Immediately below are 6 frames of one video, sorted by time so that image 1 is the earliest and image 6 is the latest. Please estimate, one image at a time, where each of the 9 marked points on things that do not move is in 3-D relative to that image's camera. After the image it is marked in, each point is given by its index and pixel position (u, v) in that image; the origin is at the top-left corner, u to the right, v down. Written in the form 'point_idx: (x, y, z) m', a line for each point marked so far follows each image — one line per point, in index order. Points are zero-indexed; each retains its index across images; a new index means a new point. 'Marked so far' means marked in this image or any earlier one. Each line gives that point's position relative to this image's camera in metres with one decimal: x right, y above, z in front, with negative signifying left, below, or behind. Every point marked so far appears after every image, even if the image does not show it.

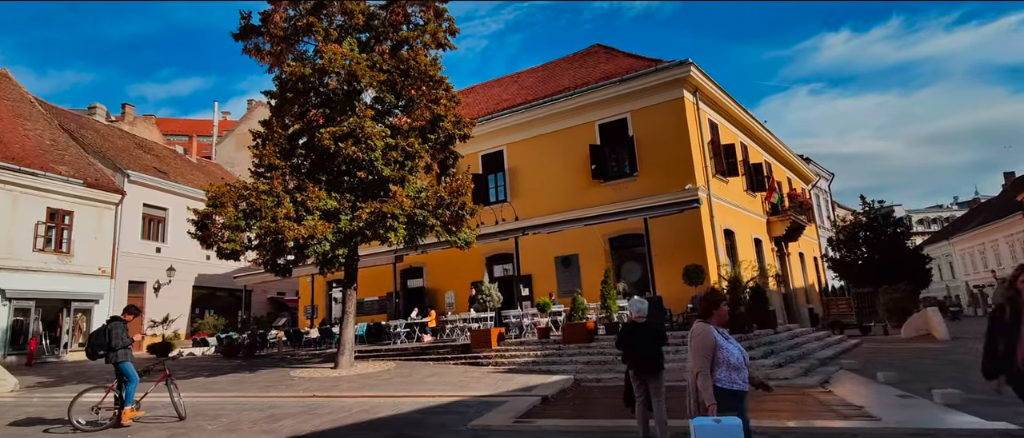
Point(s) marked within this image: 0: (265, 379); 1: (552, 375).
0: (-5.5, -3.6, +11.9) m
1: (+0.8, -3.1, +10.6) m
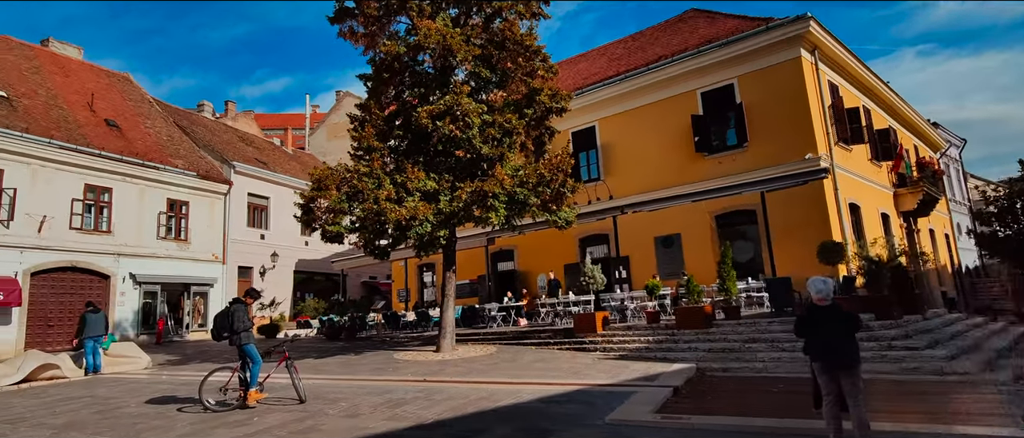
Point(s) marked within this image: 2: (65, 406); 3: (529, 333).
0: (-3.1, -3.2, +11.9) m
1: (+2.9, -2.6, +9.7) m
2: (-6.7, -2.8, +8.0) m
3: (+0.5, -3.0, +13.8) m
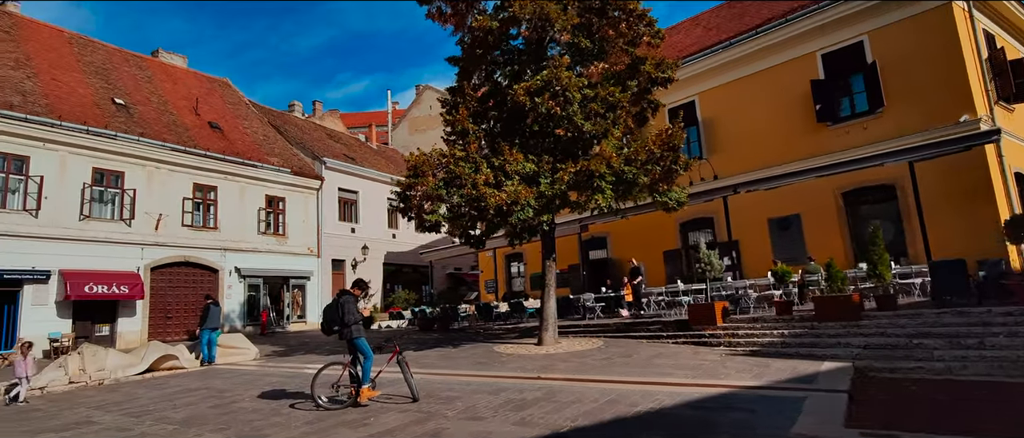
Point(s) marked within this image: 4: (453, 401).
0: (-0.8, -2.9, +11.3) m
1: (+4.8, -2.2, +8.3) m
2: (-4.9, -2.7, +8.0) m
3: (+3.0, -2.6, +12.8) m
4: (-0.8, -2.3, +6.8) m
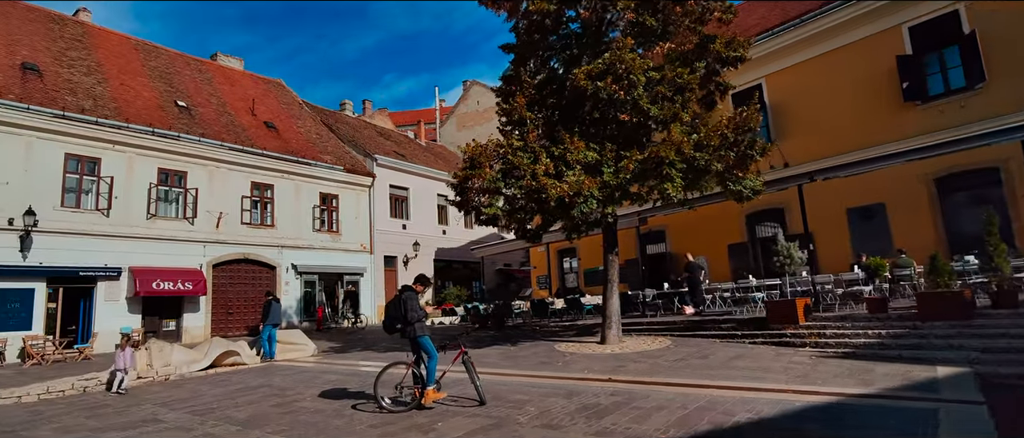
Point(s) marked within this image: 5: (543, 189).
0: (+0.5, -2.7, +10.8) m
1: (+5.8, -2.0, +7.4) m
2: (-3.9, -2.6, +7.9) m
3: (+4.4, -2.3, +11.9) m
4: (+0.1, -2.2, +6.3) m
5: (+0.6, +0.6, +10.0) m
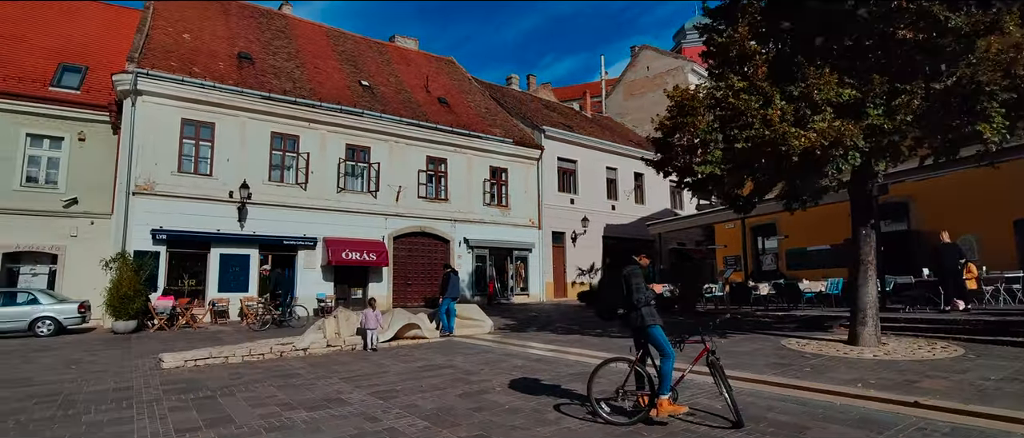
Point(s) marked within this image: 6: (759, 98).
0: (+4.0, -2.1, +8.5) m
1: (+8.1, -1.6, +3.7) m
2: (-1.1, -2.1, +7.0) m
3: (+8.0, -1.7, +8.5) m
4: (+2.4, -1.7, +4.3) m
5: (+3.8, +1.2, +7.6) m
6: (+3.8, +1.9, +8.2) m
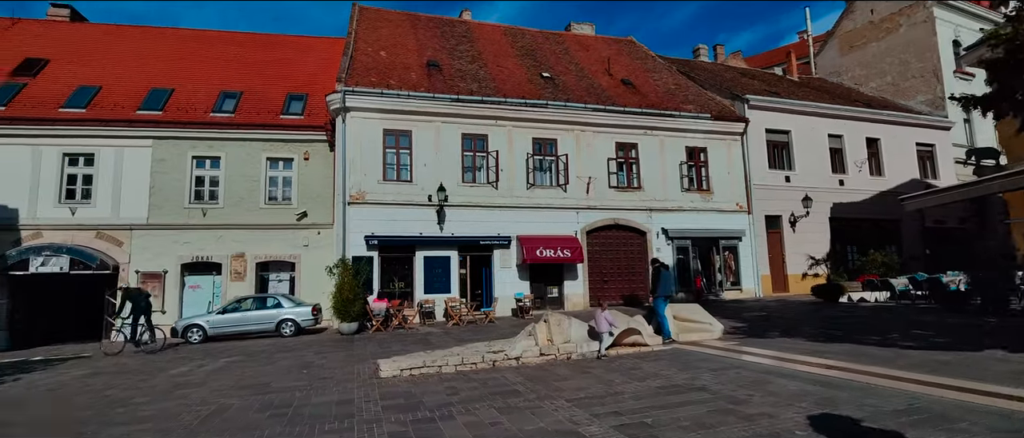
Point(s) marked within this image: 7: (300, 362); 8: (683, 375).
0: (+7.0, -1.6, +5.2) m
1: (+9.3, -0.9, -0.8) m
2: (+1.7, -1.9, +5.3) m
3: (+10.8, -0.9, +3.8) m
4: (+4.1, -1.4, +1.7) m
5: (+6.4, +1.7, +4.3) m
6: (+6.5, +2.4, +4.9) m
7: (-3.9, -2.7, +9.9) m
8: (+2.2, -2.0, +6.9) m
